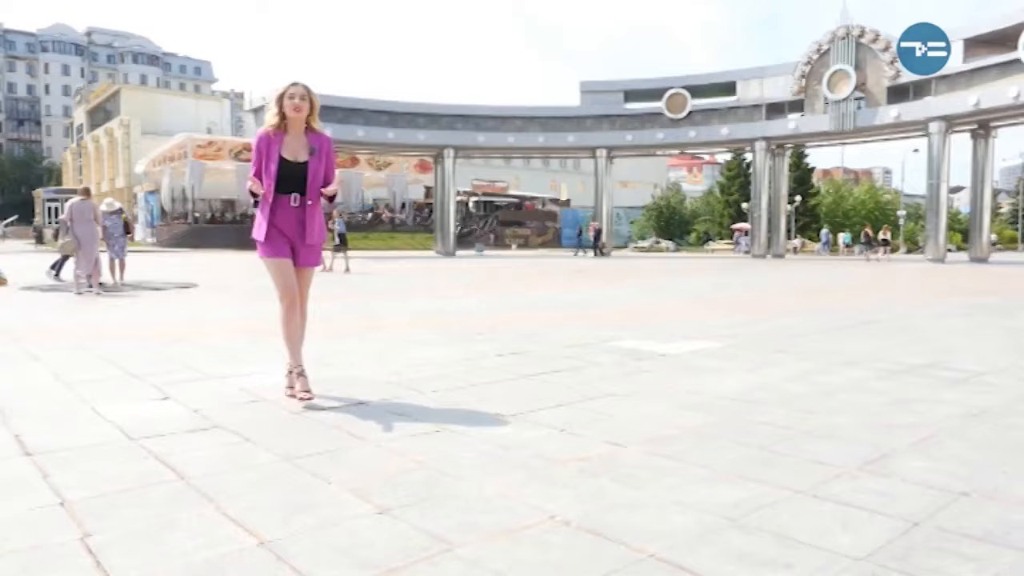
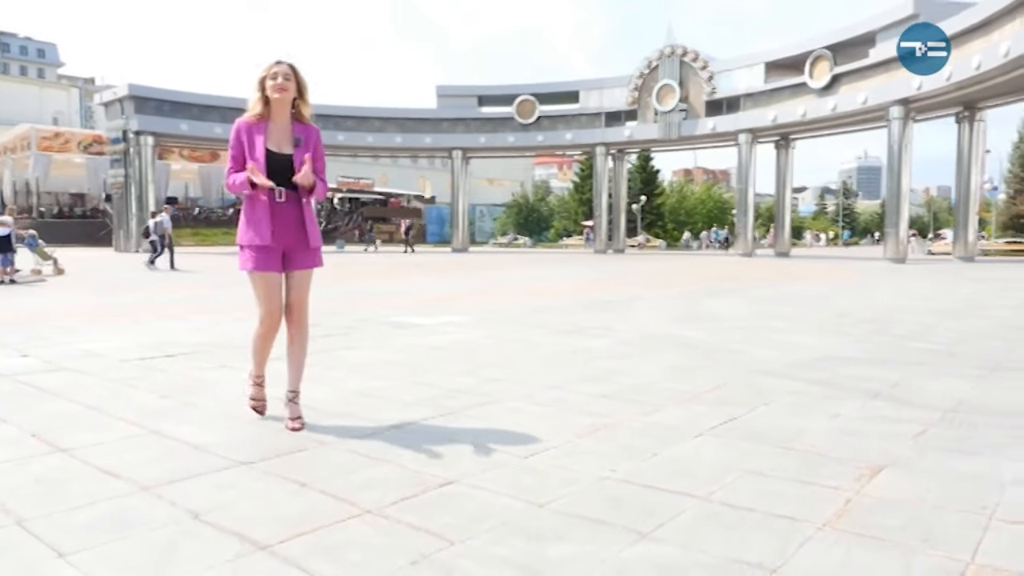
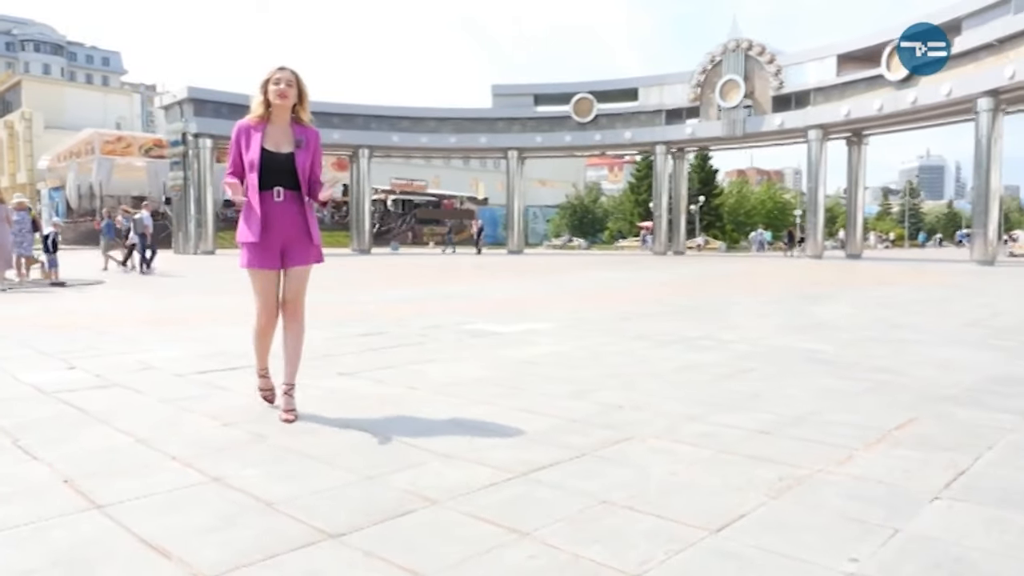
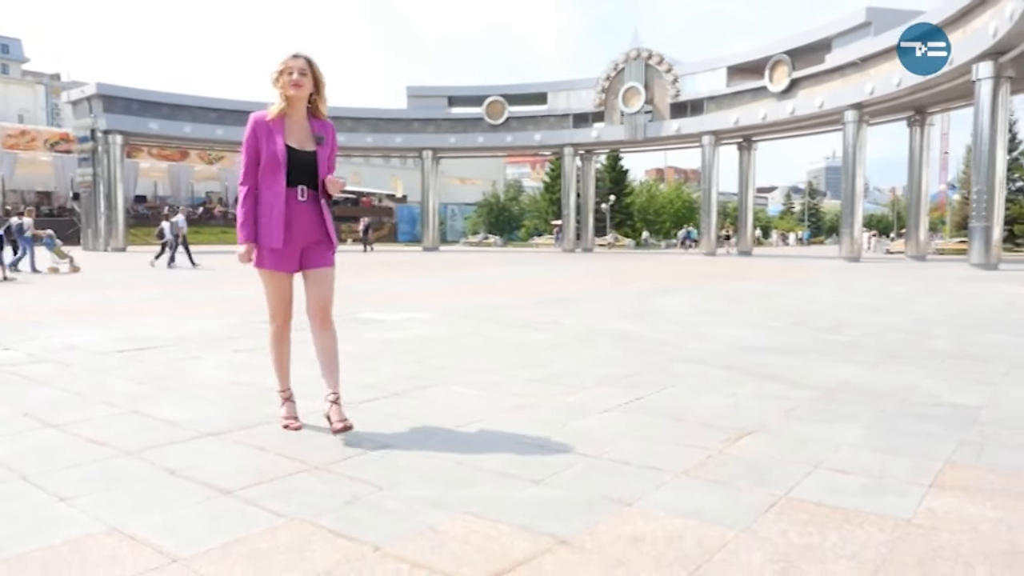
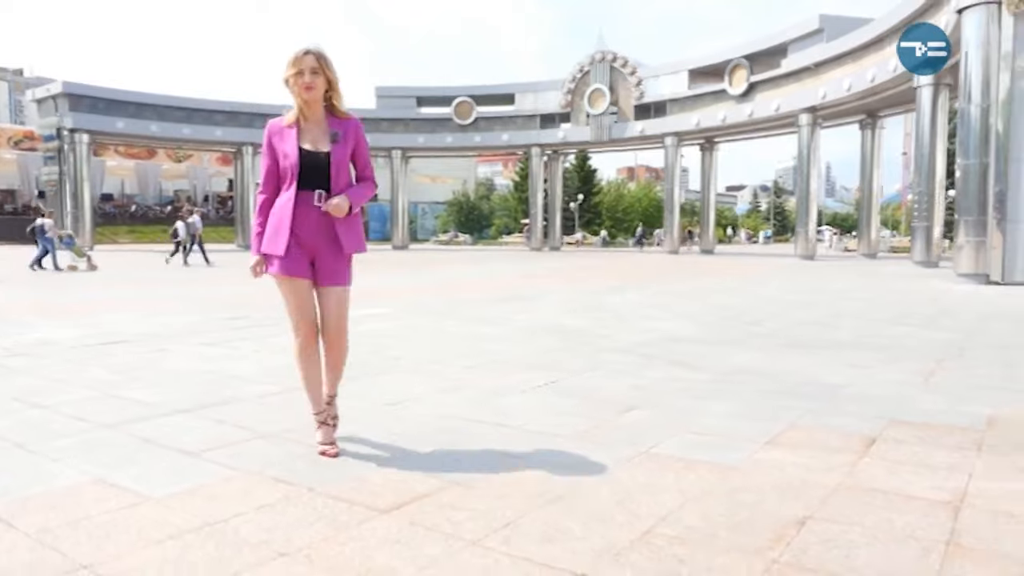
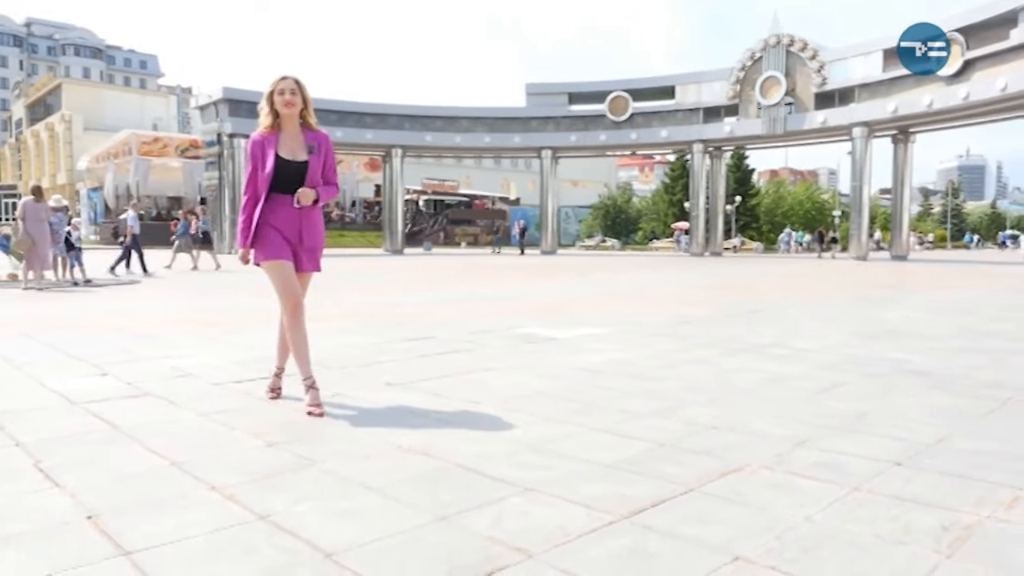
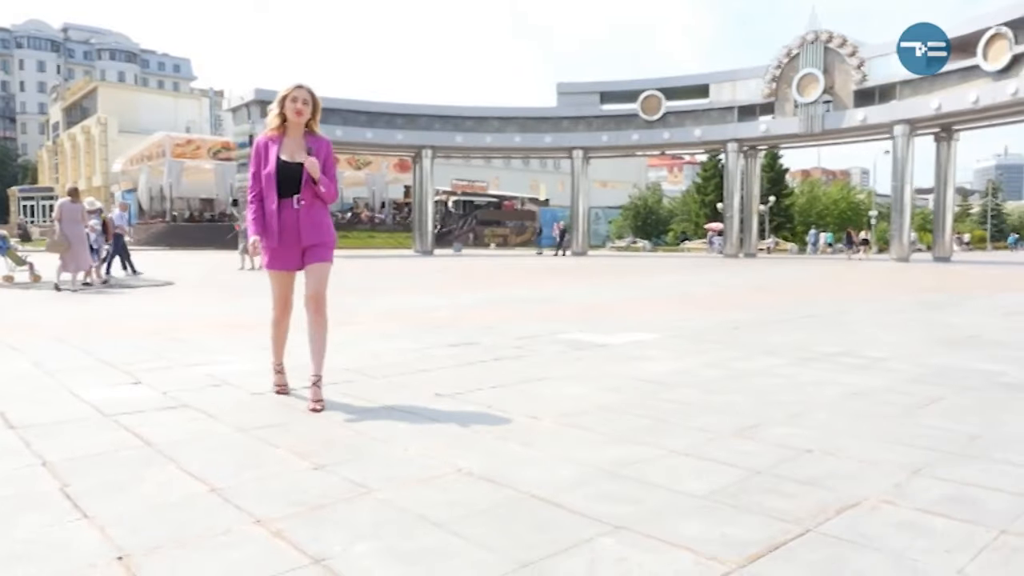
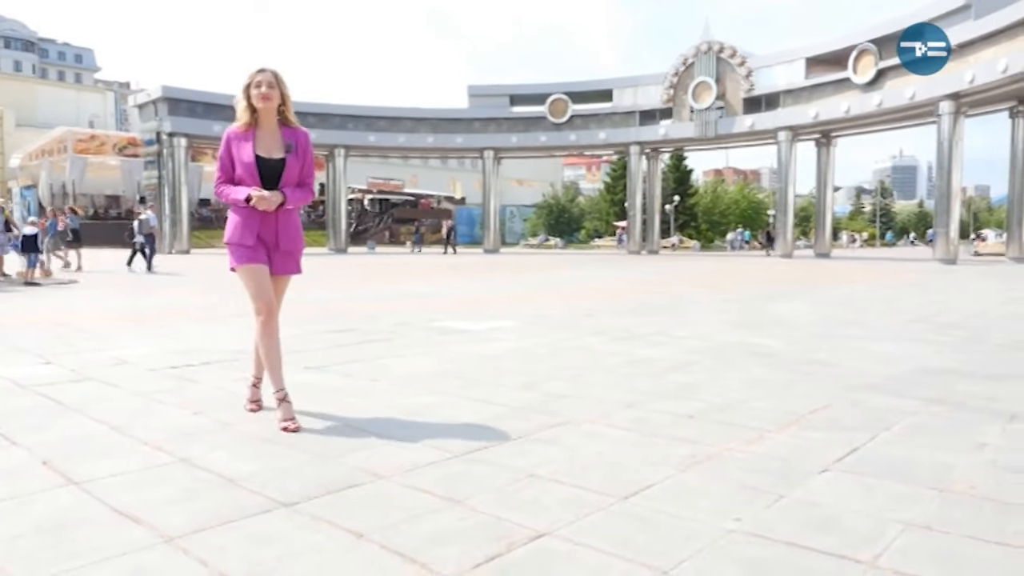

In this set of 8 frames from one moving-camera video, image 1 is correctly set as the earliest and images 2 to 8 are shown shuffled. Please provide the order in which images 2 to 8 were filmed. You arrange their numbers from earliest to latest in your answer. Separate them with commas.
7, 6, 3, 8, 2, 4, 5
